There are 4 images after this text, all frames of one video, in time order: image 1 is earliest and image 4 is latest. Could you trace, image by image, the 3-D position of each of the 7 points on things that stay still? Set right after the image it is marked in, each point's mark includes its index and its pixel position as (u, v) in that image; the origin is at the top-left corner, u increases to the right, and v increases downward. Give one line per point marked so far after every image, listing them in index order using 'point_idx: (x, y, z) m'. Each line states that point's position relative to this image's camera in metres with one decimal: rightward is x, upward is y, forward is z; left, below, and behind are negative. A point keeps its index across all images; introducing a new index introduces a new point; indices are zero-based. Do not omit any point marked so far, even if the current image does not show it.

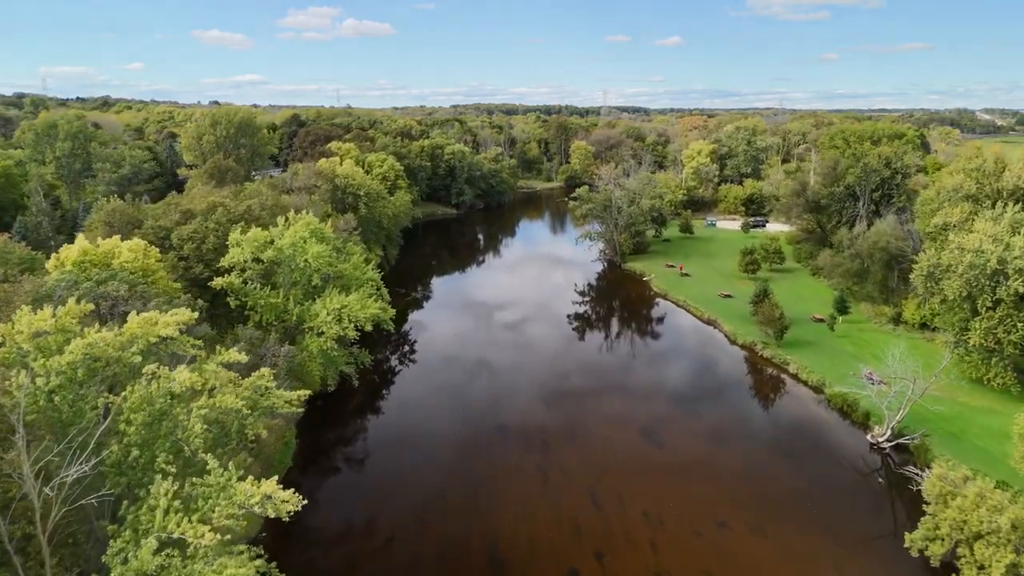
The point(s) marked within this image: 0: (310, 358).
0: (-5.0, -1.7, +20.1) m
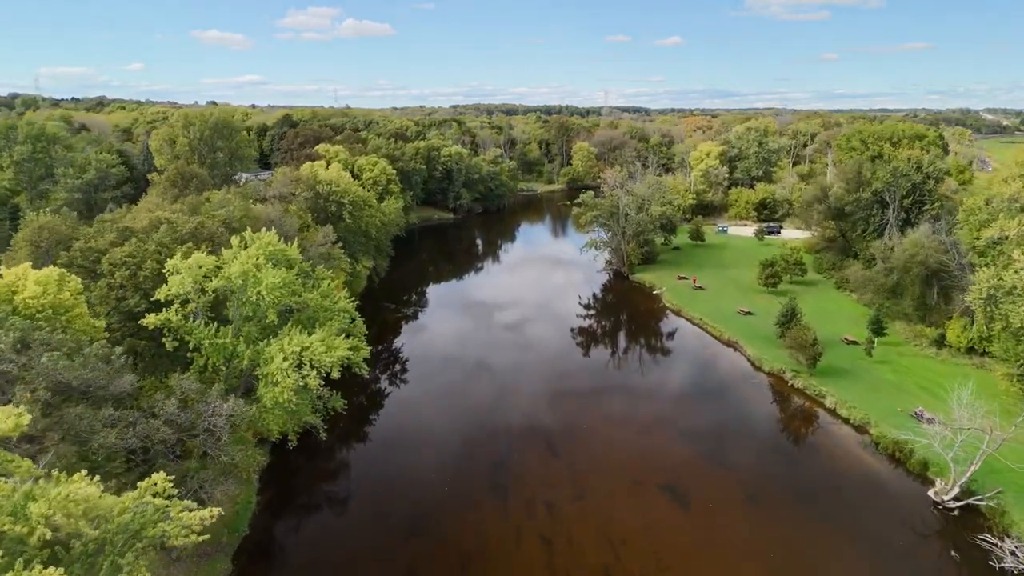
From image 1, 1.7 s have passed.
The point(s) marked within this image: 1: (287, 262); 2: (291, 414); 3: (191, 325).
0: (-5.0, -2.5, +16.4) m
1: (-5.4, +0.6, +19.3) m
2: (-4.7, -2.7, +17.2) m
3: (-6.7, -0.8, +16.9) m
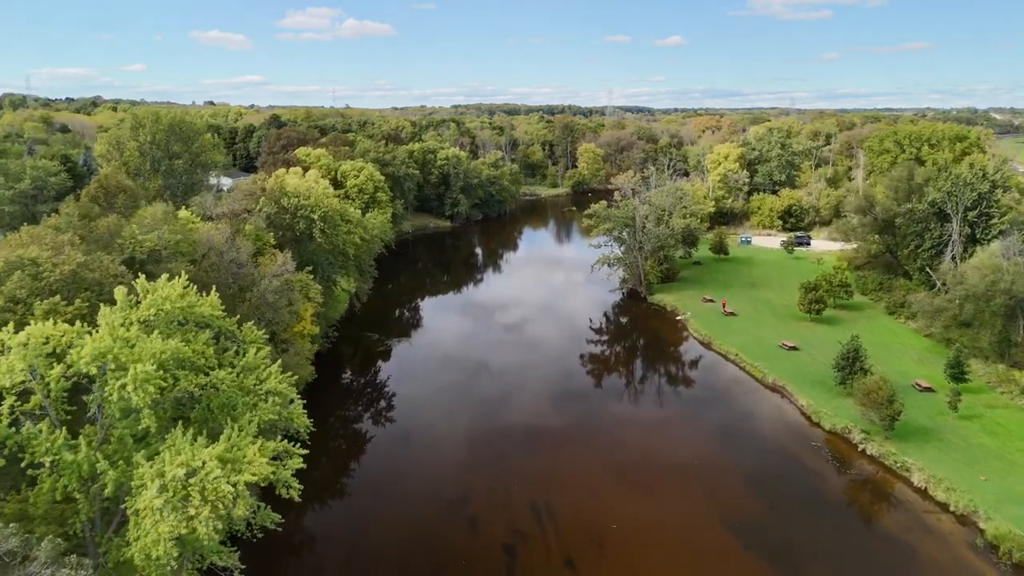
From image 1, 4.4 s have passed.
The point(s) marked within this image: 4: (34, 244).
0: (-5.0, -3.7, +10.7) m
1: (-5.3, -0.6, +13.6) m
2: (-4.7, -3.9, +11.4) m
3: (-6.7, -2.0, +11.1) m
4: (-9.8, +1.0, +16.7) m
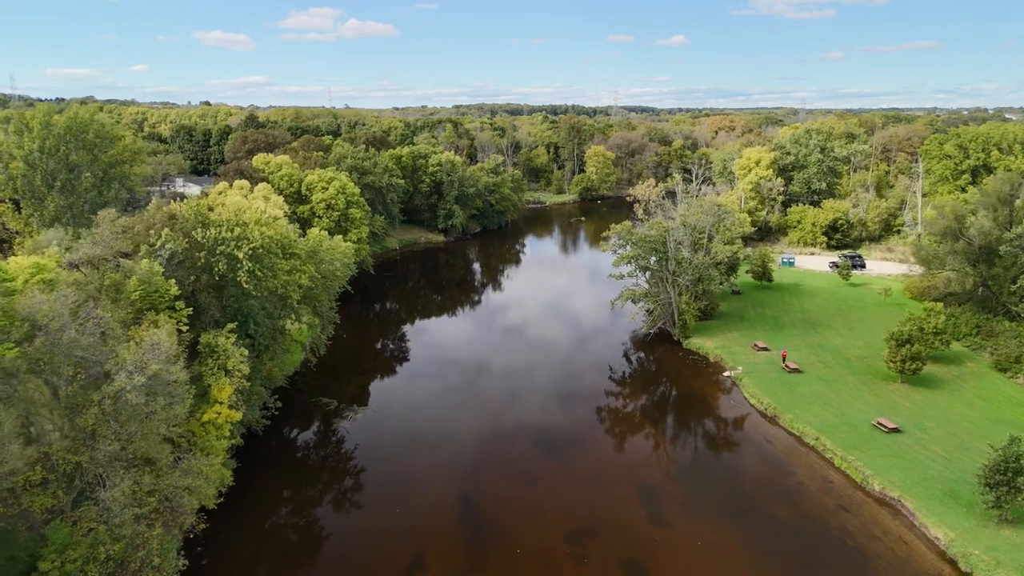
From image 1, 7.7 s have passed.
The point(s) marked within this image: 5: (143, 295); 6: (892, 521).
0: (-5.1, -5.5, +2.2) m
1: (-5.4, -2.4, +5.1) m
2: (-4.8, -5.7, +3.0) m
3: (-6.7, -3.8, +2.7) m
4: (-9.9, -0.8, +8.3) m
5: (-8.5, -0.1, +18.7) m
6: (+9.3, -5.7, +19.9) m
